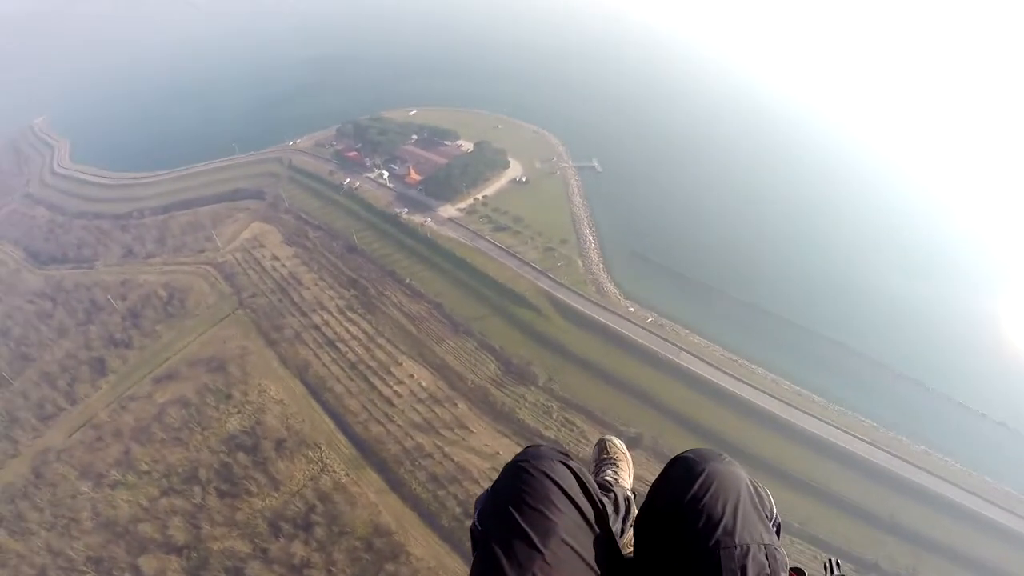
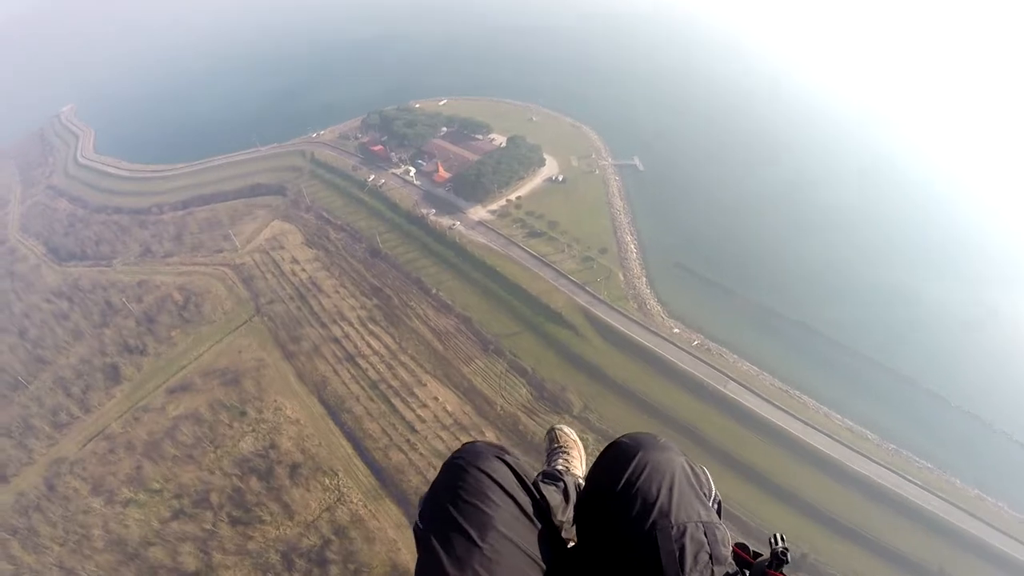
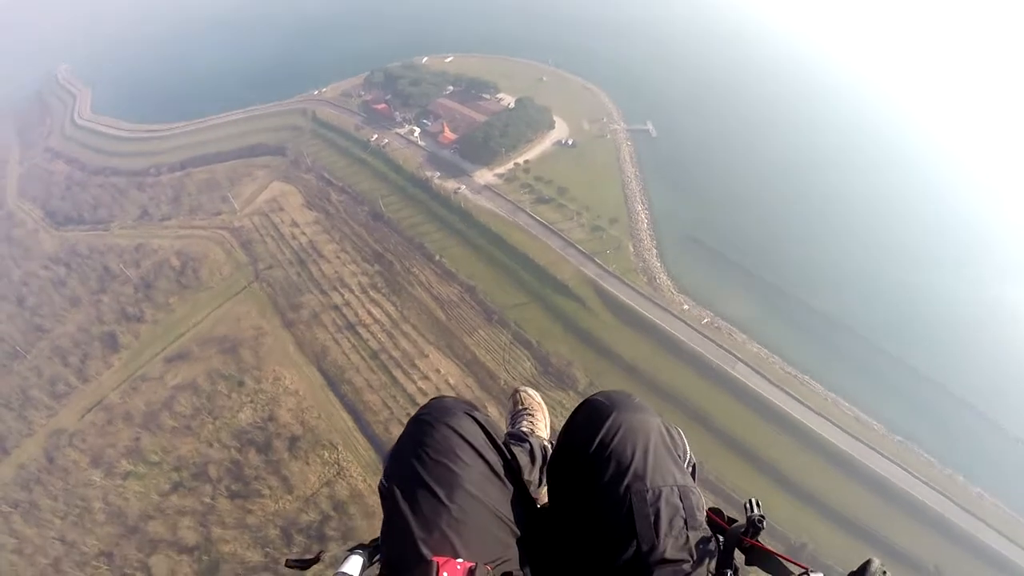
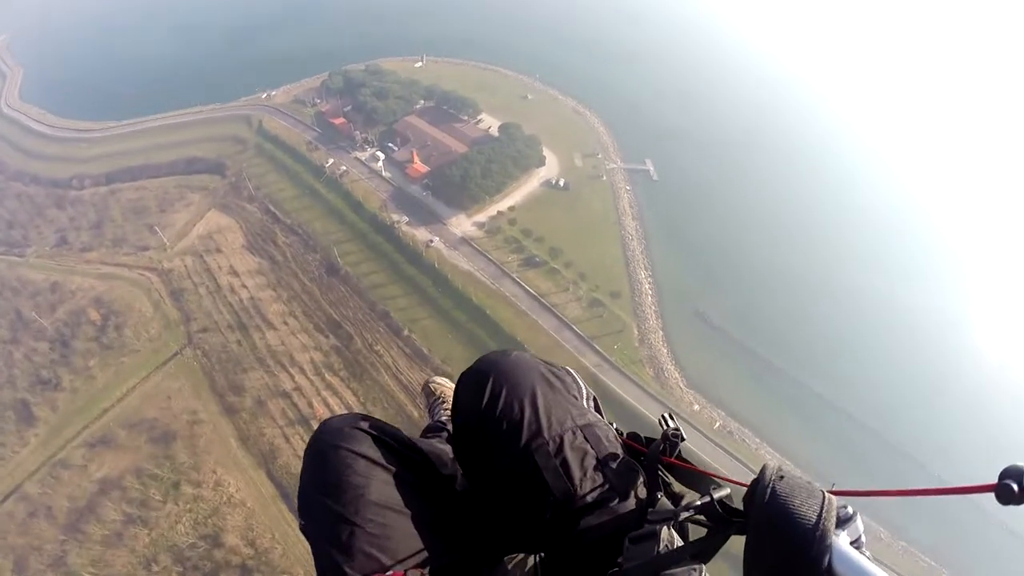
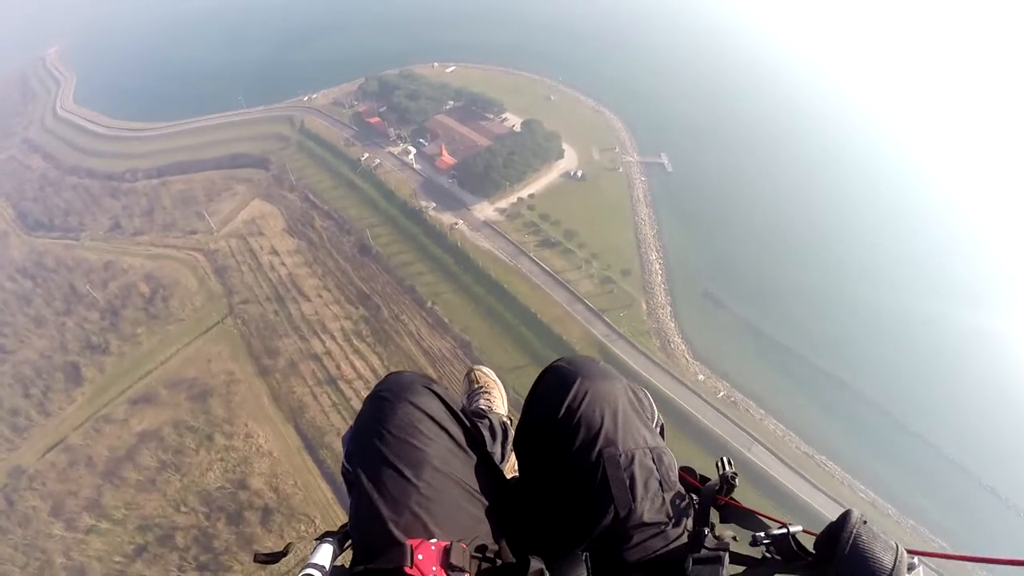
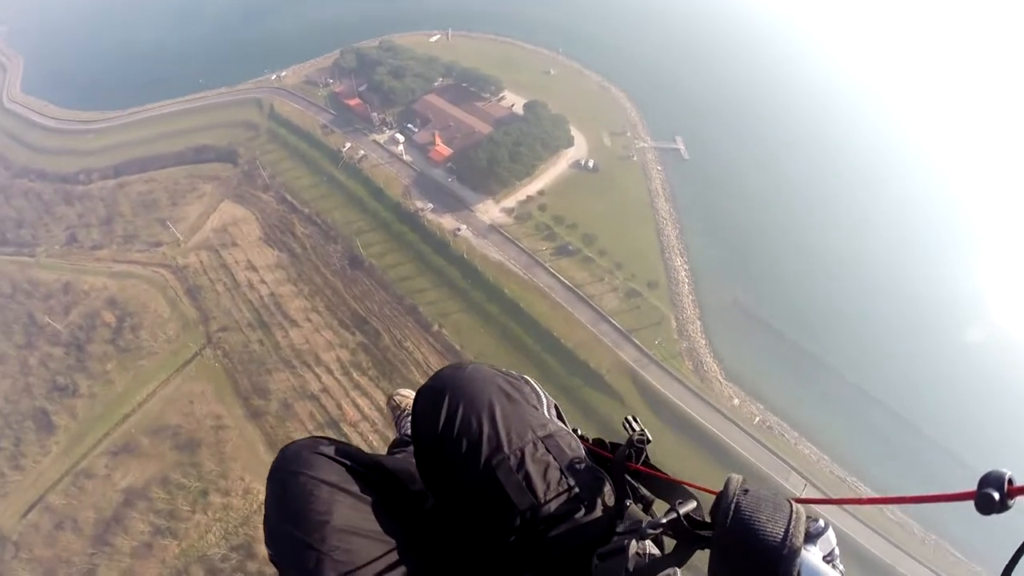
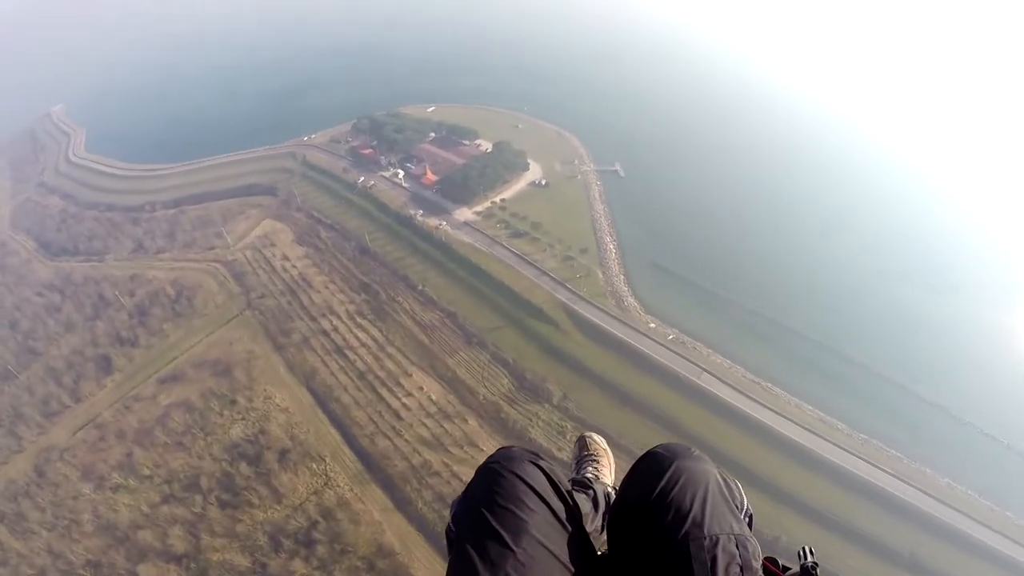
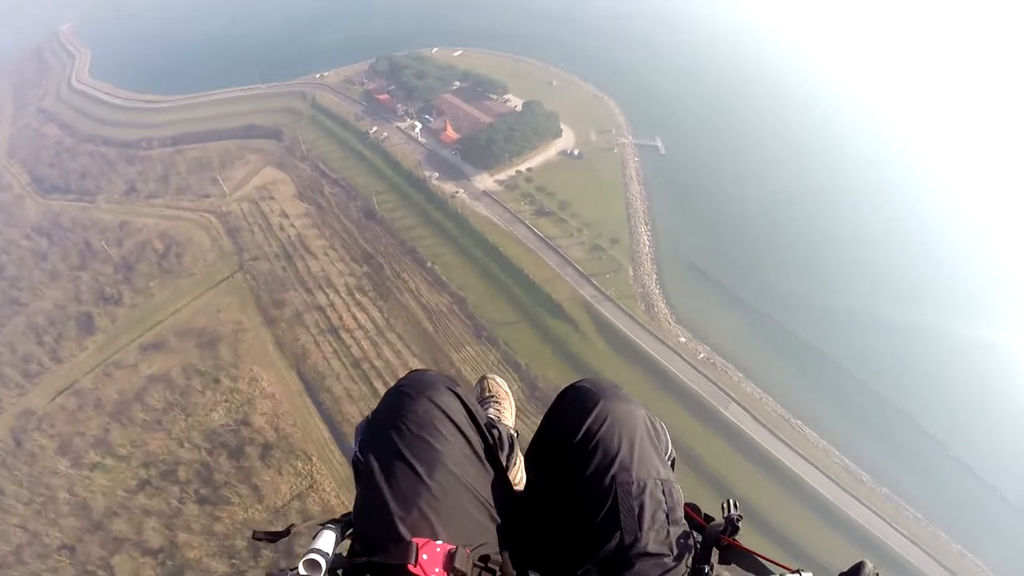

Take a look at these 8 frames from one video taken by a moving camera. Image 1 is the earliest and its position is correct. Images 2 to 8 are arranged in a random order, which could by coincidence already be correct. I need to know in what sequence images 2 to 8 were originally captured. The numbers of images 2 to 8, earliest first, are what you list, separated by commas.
7, 2, 3, 8, 5, 4, 6
